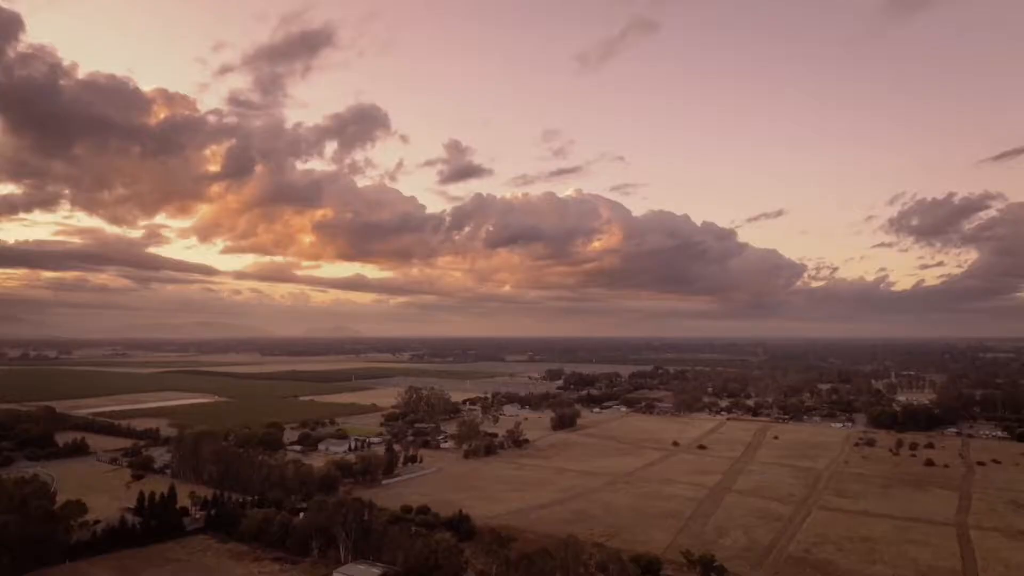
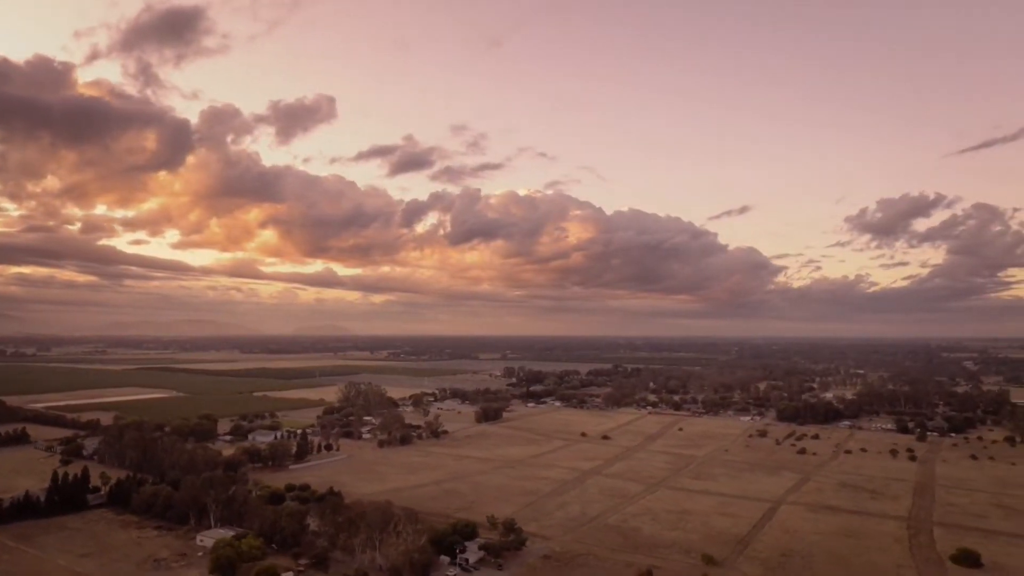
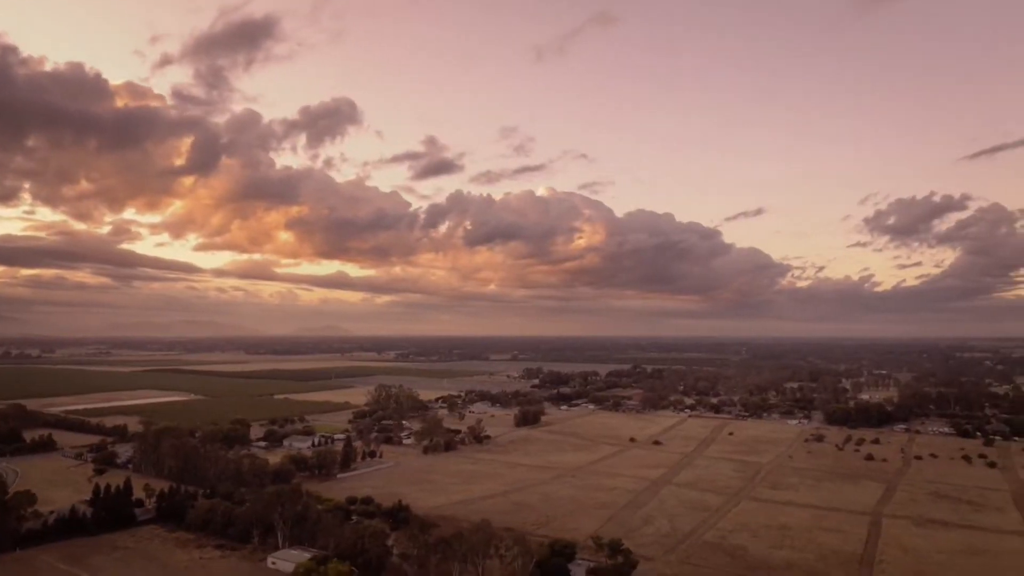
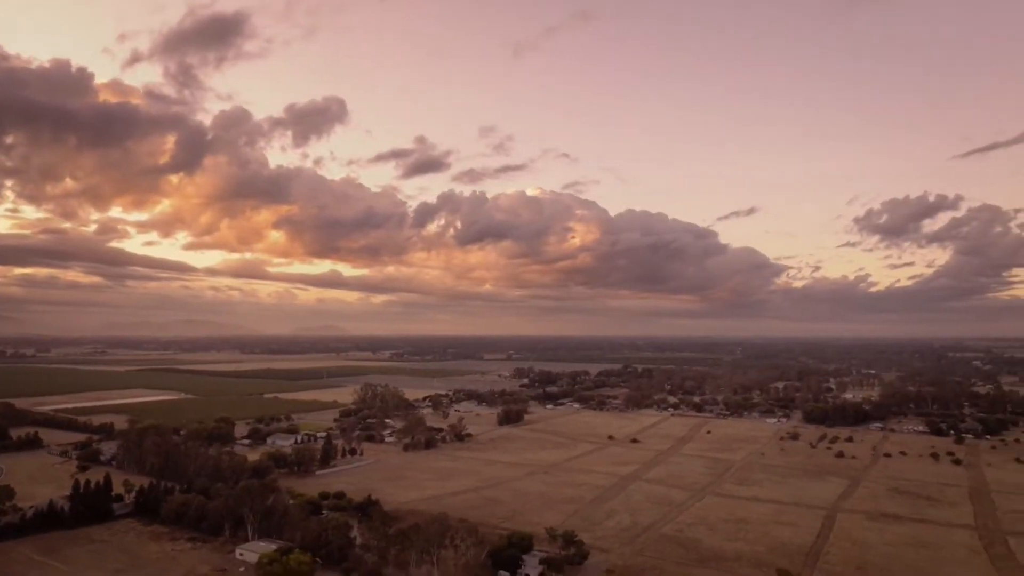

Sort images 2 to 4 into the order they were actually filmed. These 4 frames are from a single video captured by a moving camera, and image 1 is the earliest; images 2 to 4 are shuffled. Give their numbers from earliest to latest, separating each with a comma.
3, 4, 2
